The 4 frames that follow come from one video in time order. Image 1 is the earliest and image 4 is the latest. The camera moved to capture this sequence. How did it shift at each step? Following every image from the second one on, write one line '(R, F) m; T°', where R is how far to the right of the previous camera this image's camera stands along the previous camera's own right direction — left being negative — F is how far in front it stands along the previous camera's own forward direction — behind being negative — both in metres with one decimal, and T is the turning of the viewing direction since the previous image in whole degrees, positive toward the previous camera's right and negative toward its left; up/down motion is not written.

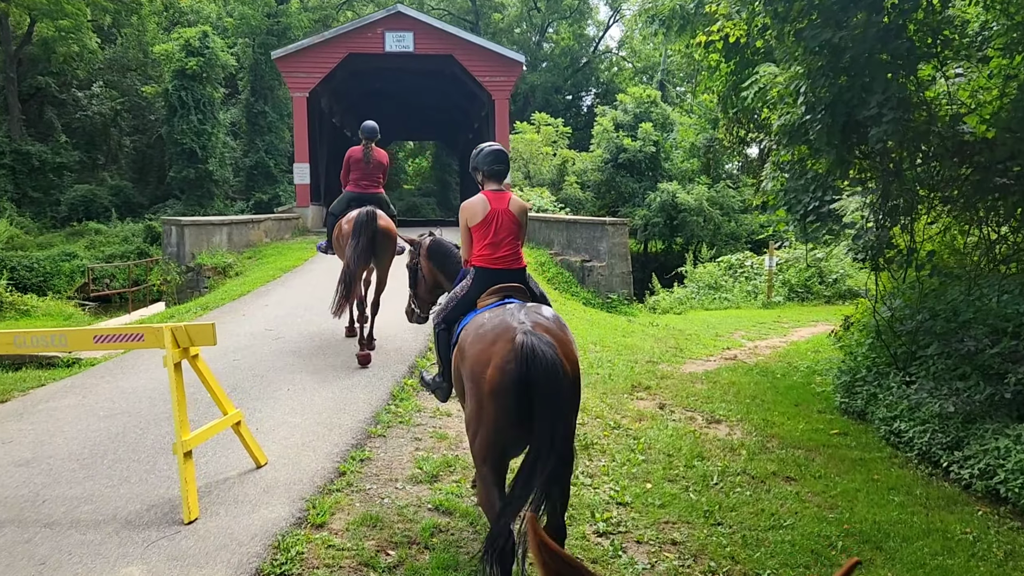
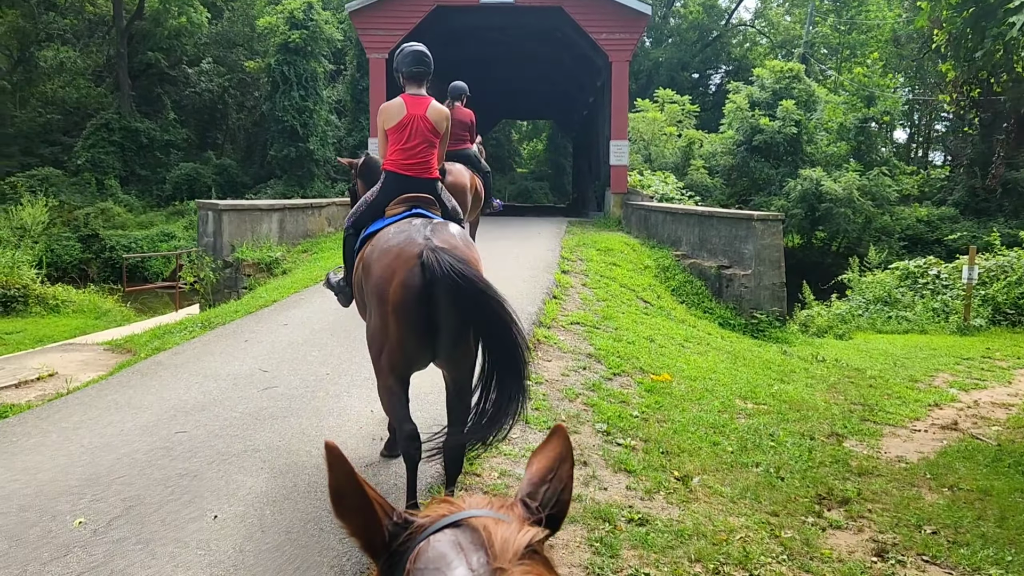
(0.0, +2.9) m; -8°
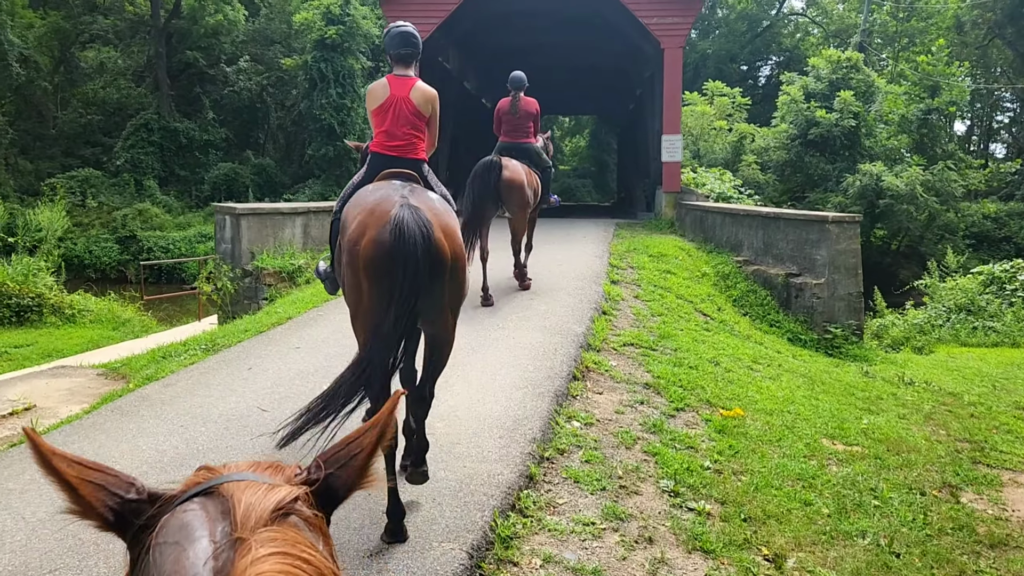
(0.0, +0.9) m; -3°
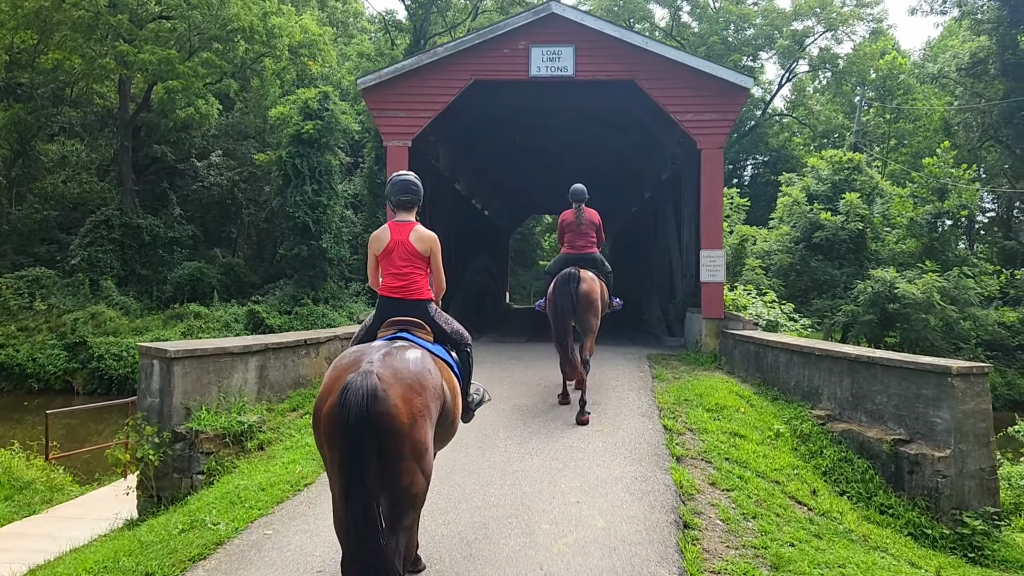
(-0.4, +2.2) m; +2°
